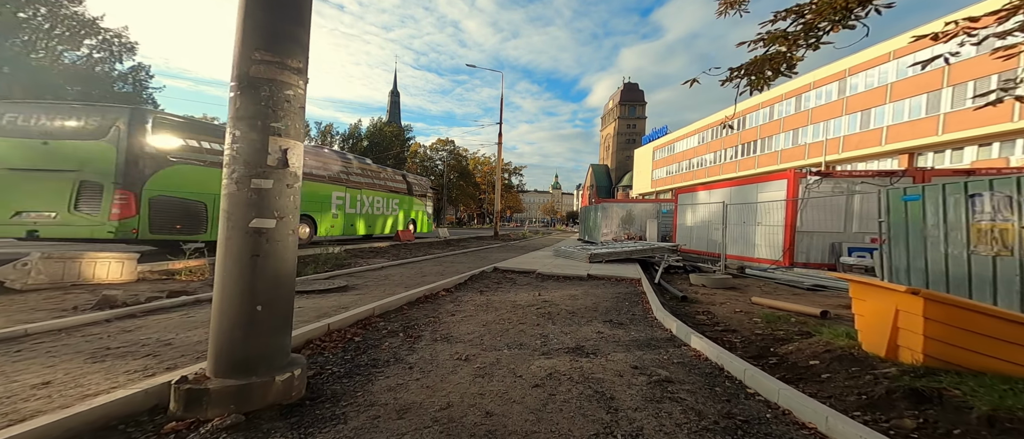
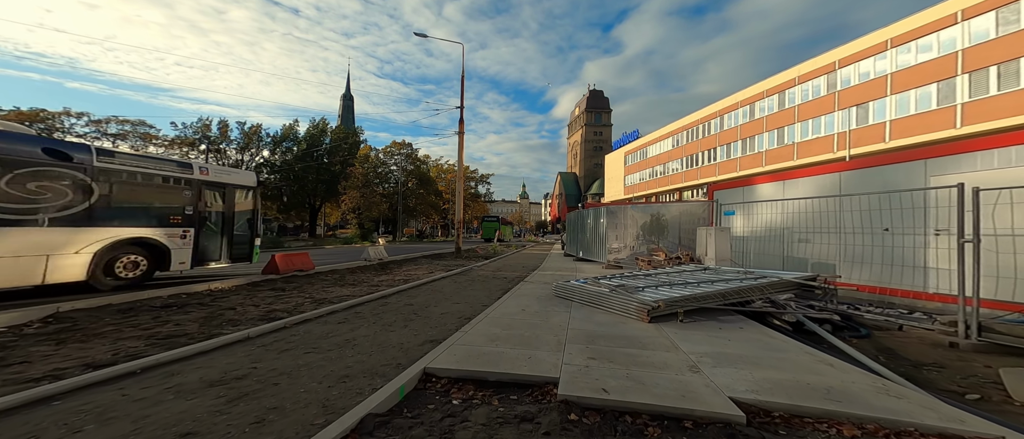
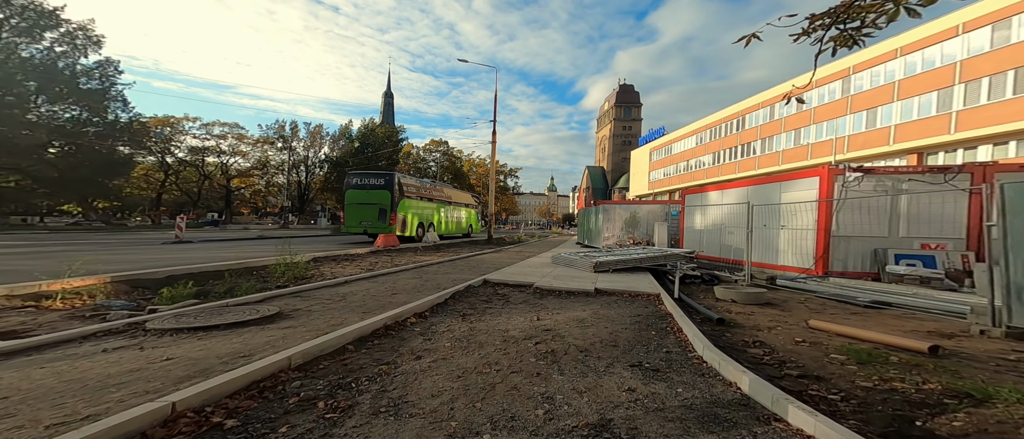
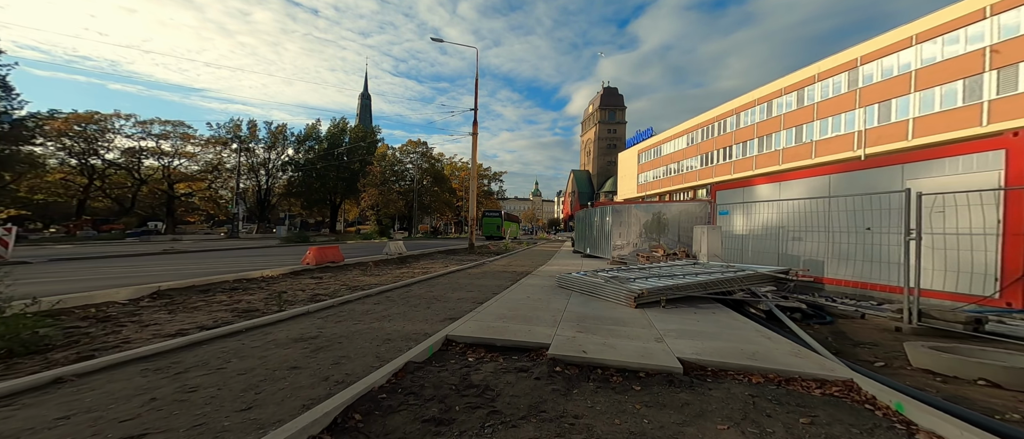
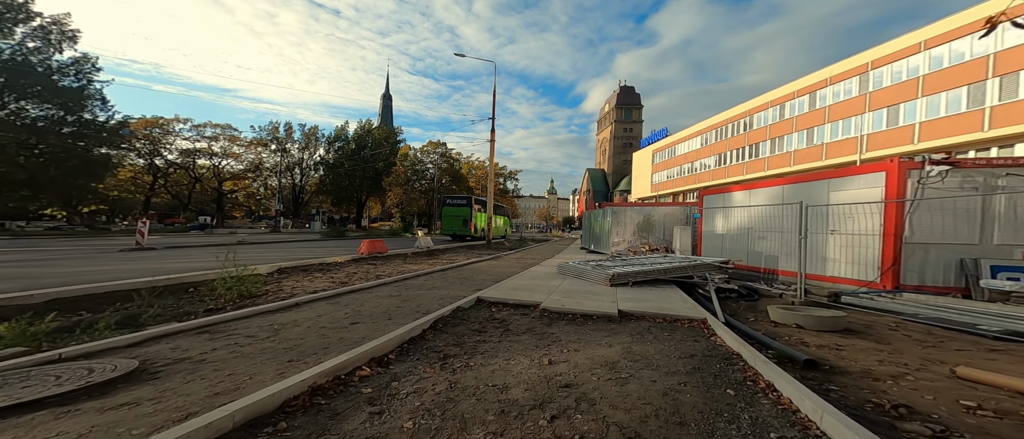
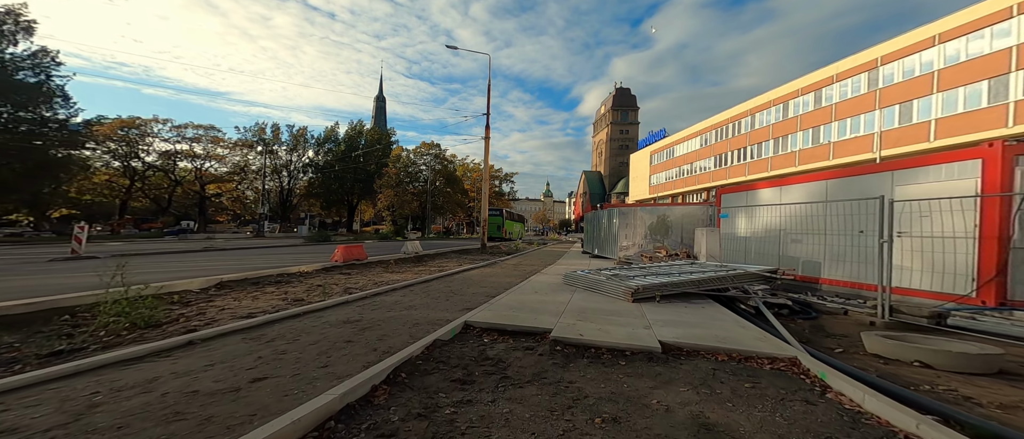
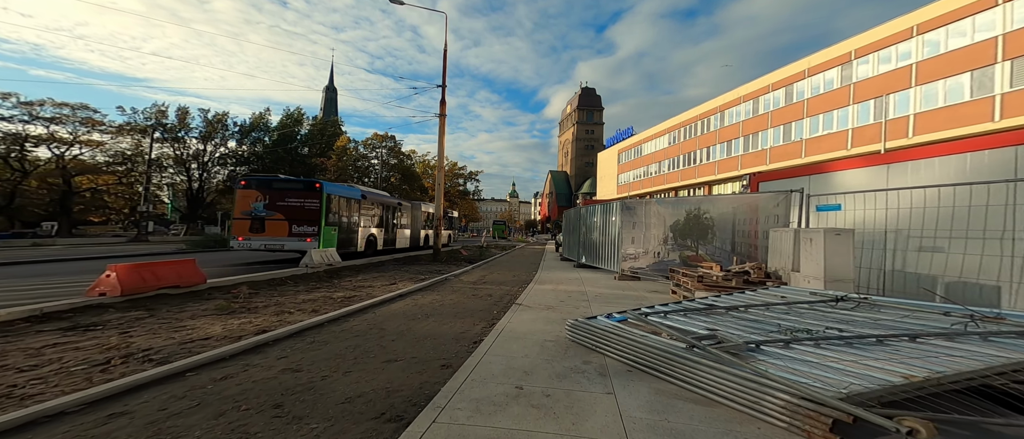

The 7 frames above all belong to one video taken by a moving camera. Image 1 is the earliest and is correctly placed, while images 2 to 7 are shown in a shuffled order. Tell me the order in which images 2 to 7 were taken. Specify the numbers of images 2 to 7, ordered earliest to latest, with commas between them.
3, 5, 6, 4, 2, 7
